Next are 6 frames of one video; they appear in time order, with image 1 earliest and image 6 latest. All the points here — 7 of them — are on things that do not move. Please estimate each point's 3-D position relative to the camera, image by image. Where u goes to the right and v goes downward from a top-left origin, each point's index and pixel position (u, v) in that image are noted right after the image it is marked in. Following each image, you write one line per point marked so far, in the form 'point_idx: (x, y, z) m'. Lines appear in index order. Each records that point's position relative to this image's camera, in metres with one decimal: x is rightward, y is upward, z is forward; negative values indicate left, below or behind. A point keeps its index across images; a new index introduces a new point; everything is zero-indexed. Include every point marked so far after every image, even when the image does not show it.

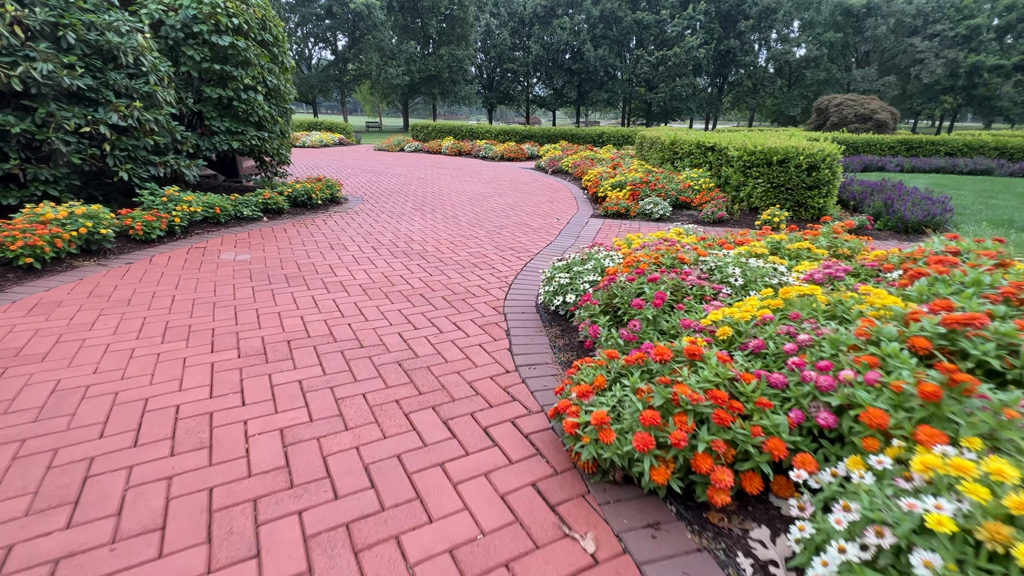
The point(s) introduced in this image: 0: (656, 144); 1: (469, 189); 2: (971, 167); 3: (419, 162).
0: (+2.6, +2.5, +8.2) m
1: (-0.7, +1.6, +7.7) m
2: (+9.5, +2.5, +9.8) m
3: (-2.0, +2.7, +10.3) m
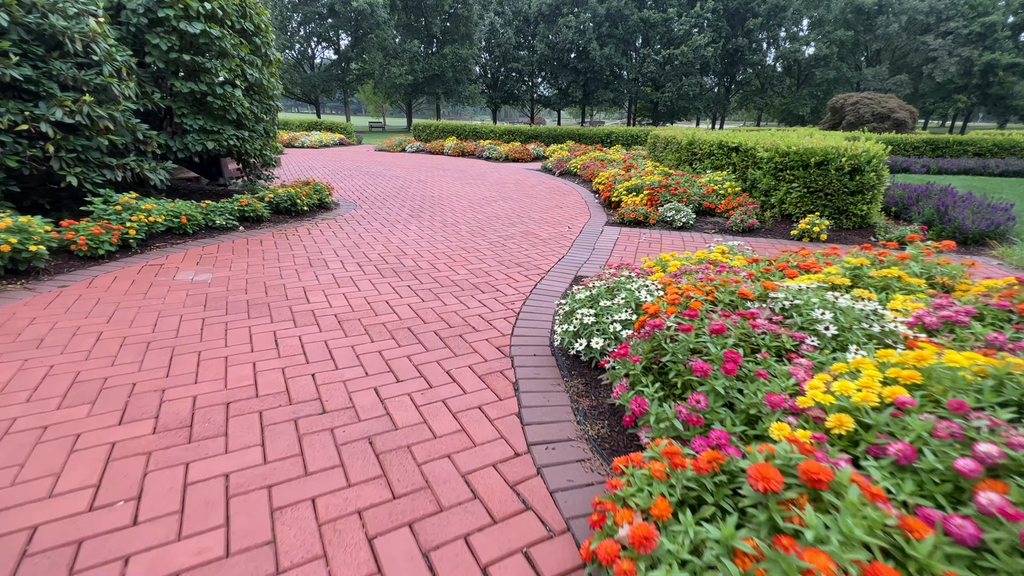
0: (+2.6, +2.3, +7.7) m
1: (-0.6, +1.4, +7.2) m
2: (+9.6, +2.3, +9.3) m
3: (-1.9, +2.6, +9.9) m
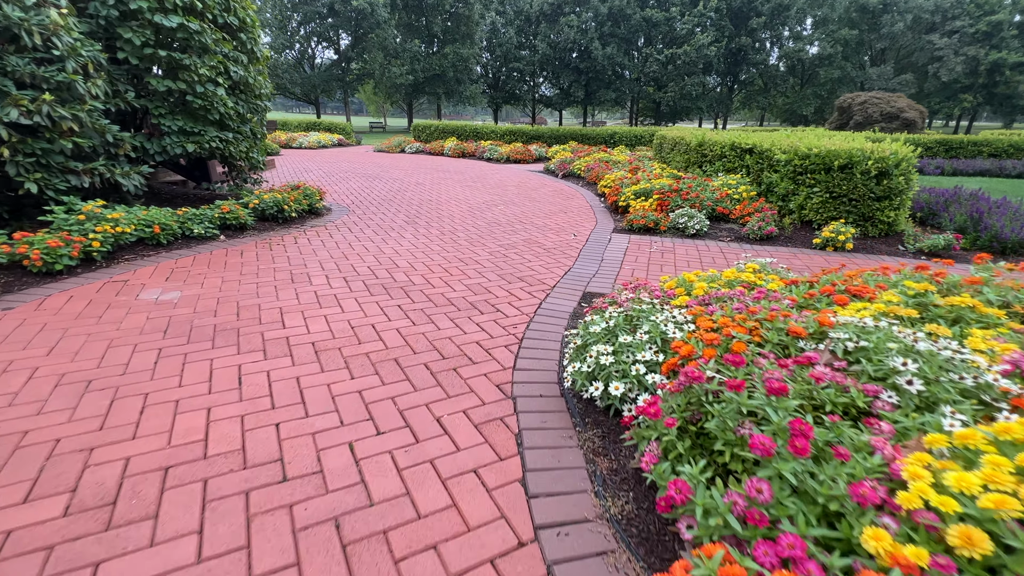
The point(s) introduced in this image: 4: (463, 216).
0: (+2.7, +2.2, +7.5) m
1: (-0.6, +1.3, +7.0) m
2: (+9.7, +2.2, +9.0) m
3: (-1.9, +2.5, +9.6) m
4: (-0.6, +0.9, +6.0) m
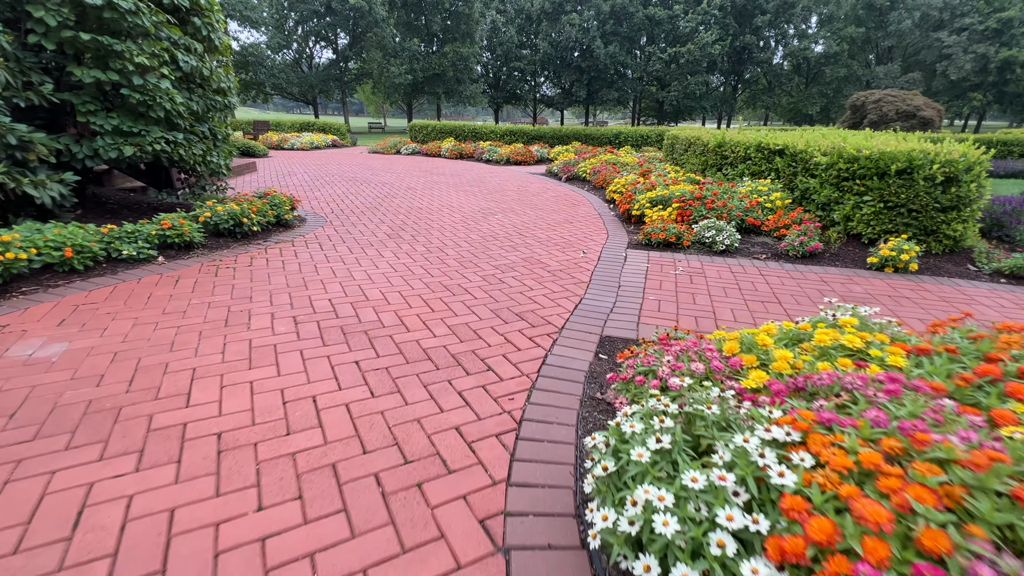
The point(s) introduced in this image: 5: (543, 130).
0: (+2.7, +2.1, +6.9) m
1: (-0.6, +1.2, +6.4) m
2: (+9.7, +2.1, +8.4) m
3: (-1.9, +2.3, +9.1) m
4: (-0.6, +0.7, +5.5) m
5: (+0.8, +4.2, +12.4) m
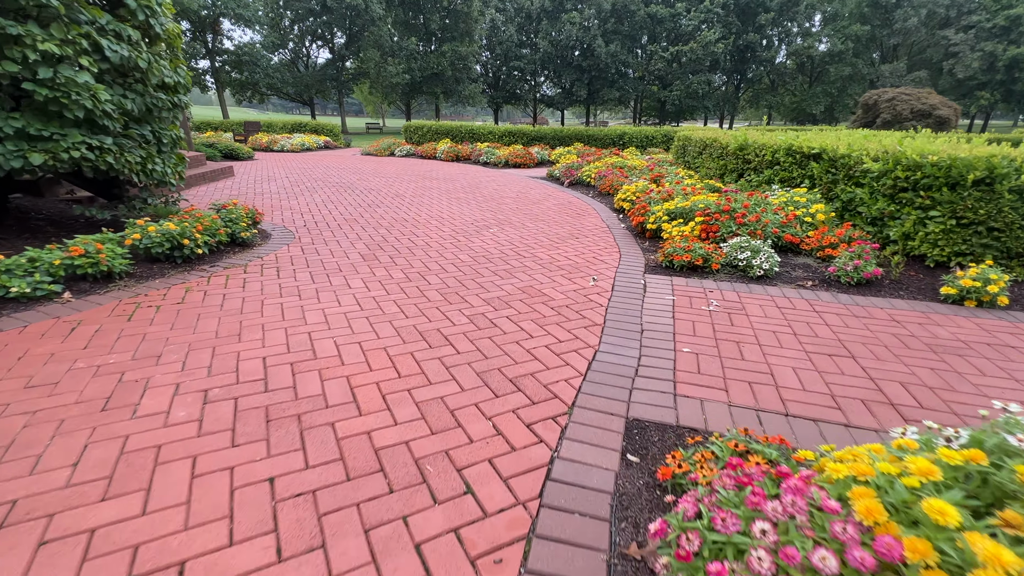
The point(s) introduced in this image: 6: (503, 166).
0: (+2.6, +1.9, +6.4) m
1: (-0.6, +1.0, +5.9) m
2: (+9.6, +1.9, +7.9) m
3: (-1.9, +2.1, +8.6) m
4: (-0.6, +0.5, +4.9) m
5: (+0.8, +4.0, +11.9) m
6: (-0.2, +2.6, +10.2) m
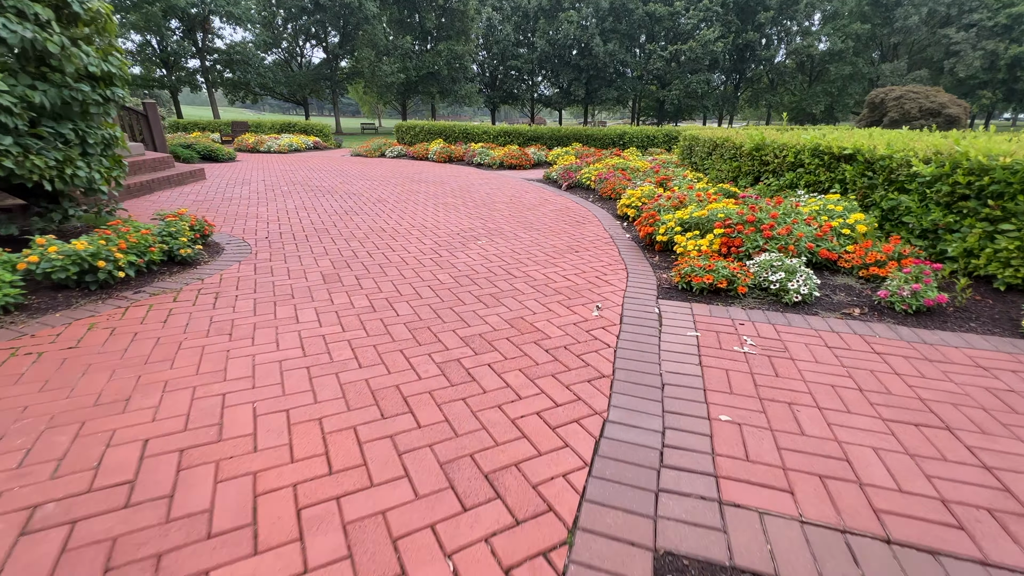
0: (+2.6, +1.7, +5.9) m
1: (-0.7, +0.8, +5.4) m
2: (+9.5, +1.8, +7.5) m
3: (-2.0, +2.0, +8.1) m
4: (-0.7, +0.4, +4.5) m
5: (+0.7, +3.8, +11.4) m
6: (-0.3, +2.5, +9.7) m
